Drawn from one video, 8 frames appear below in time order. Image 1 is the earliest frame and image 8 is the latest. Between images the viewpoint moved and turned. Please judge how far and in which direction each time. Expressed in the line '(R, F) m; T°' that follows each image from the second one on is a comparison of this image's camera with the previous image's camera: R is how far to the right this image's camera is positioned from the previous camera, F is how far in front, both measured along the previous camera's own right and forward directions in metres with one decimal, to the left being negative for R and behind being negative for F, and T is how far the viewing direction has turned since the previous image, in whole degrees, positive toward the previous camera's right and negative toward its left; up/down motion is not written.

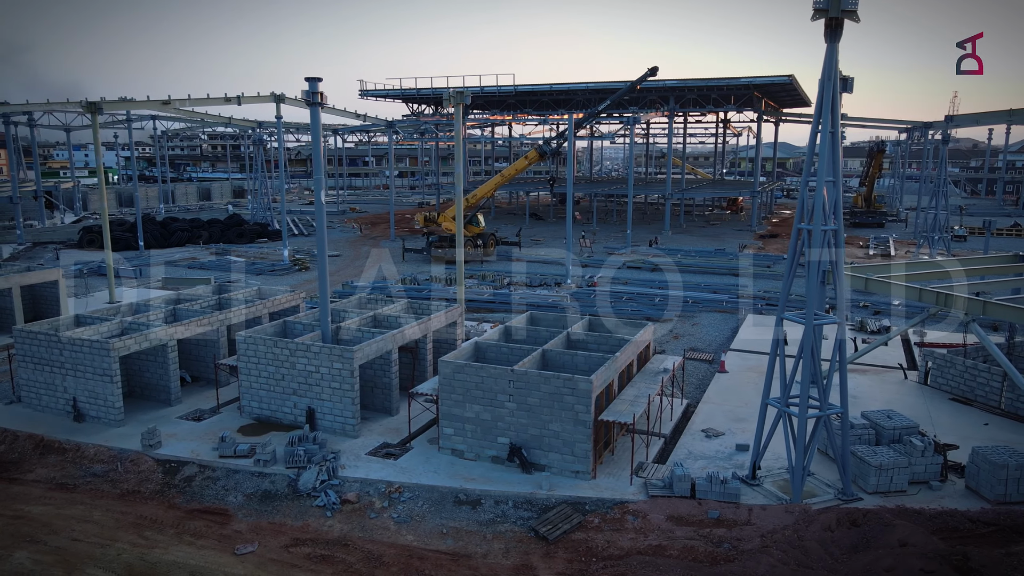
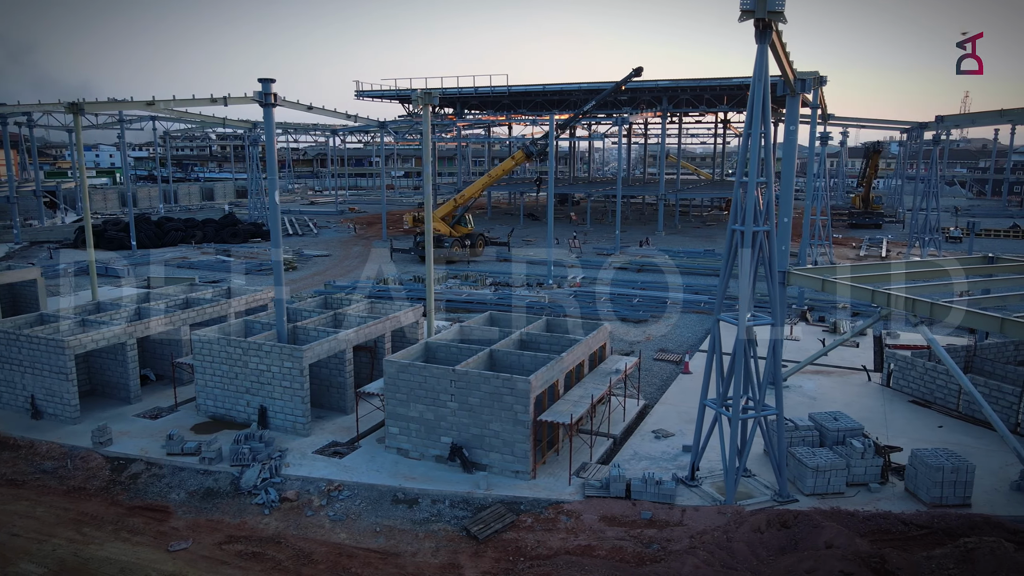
(+1.1, 0.0) m; -1°
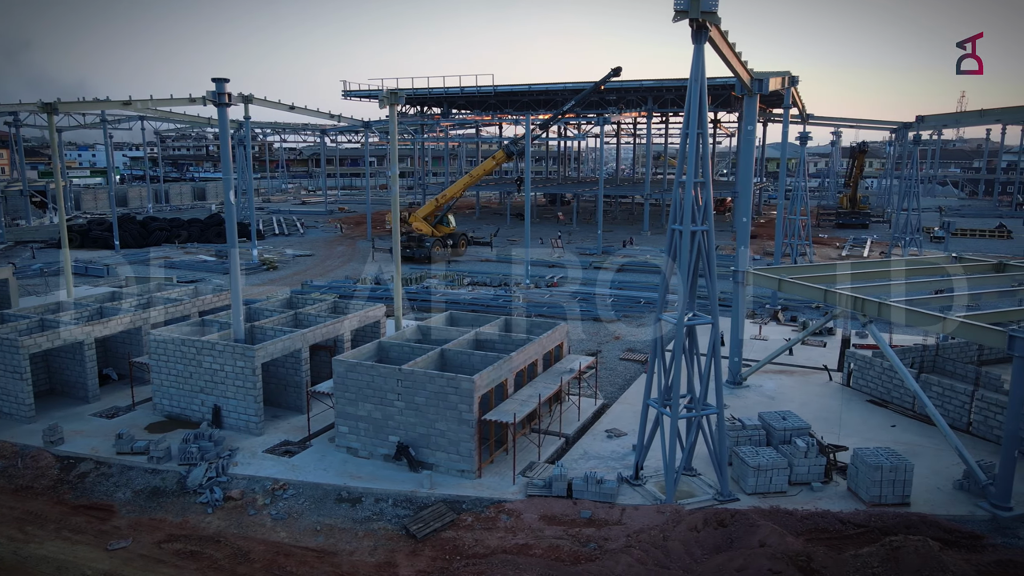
(+0.9, 0.0) m; 0°
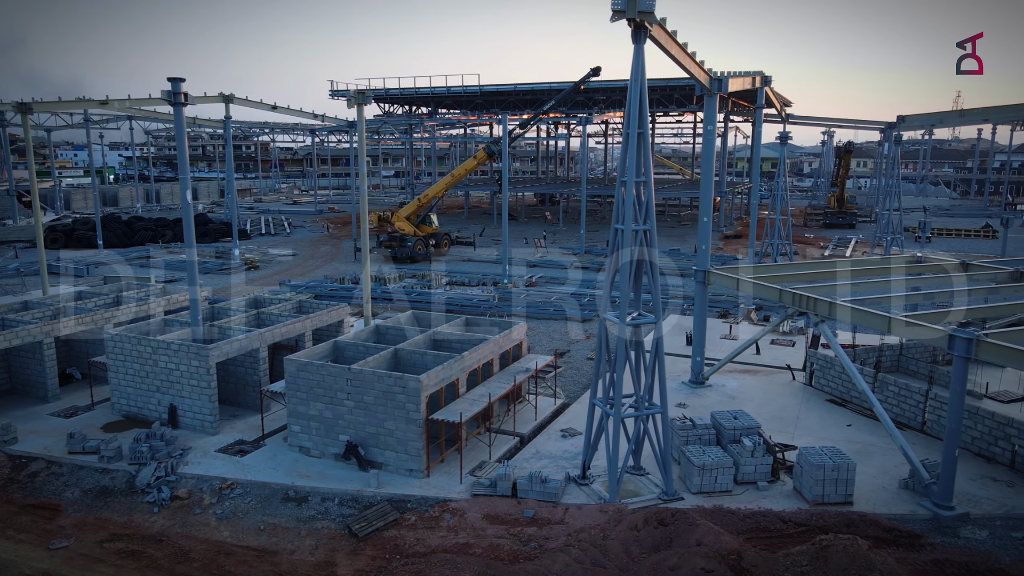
(+0.8, 0.0) m; 0°
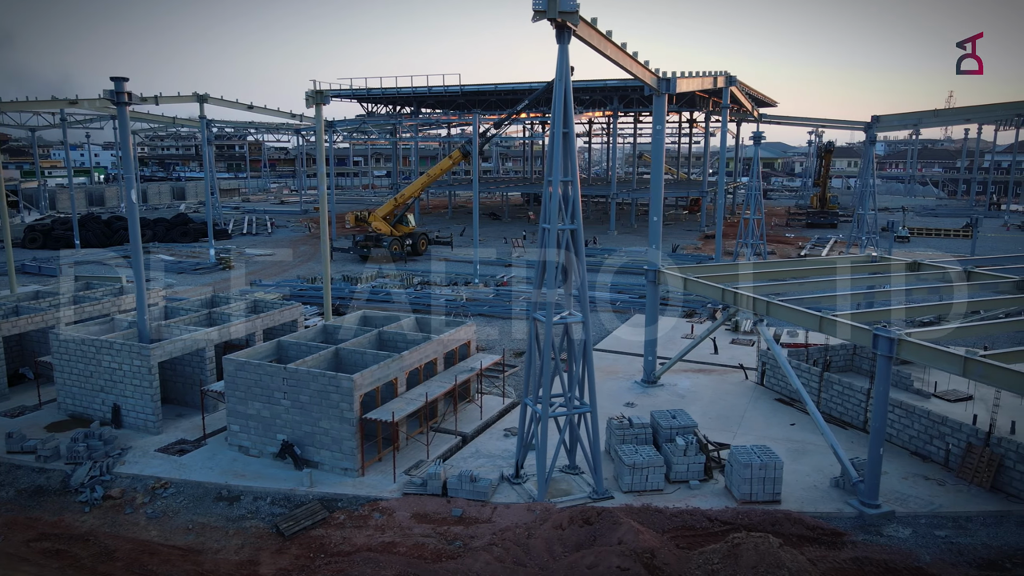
(+1.0, 0.0) m; 0°
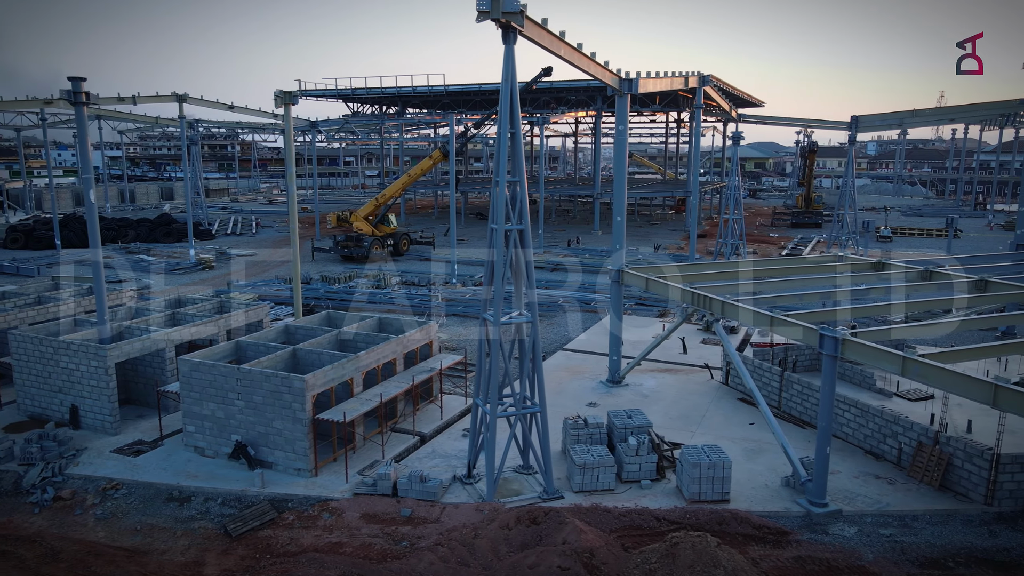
(+0.7, 0.0) m; 0°
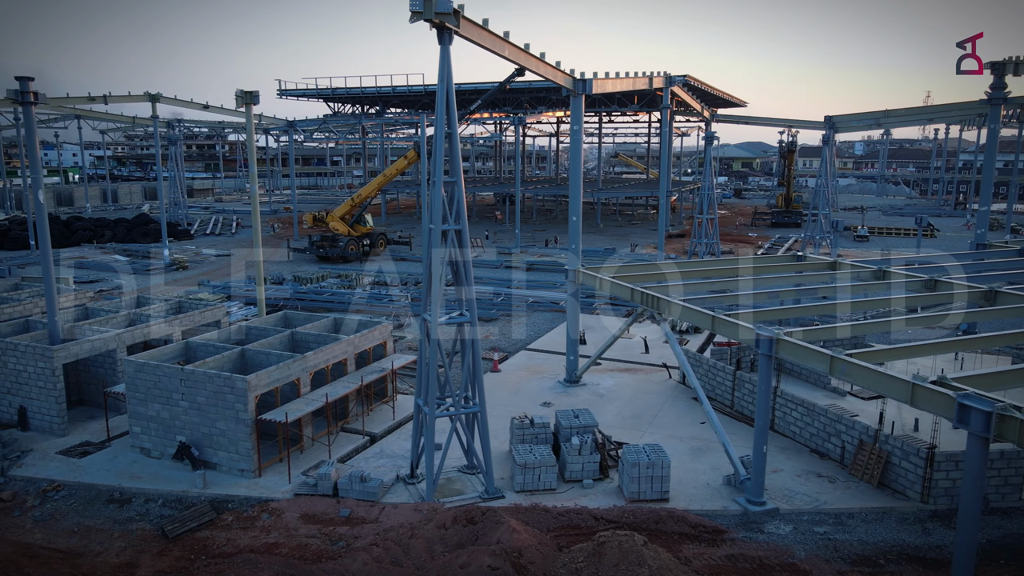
(+0.8, 0.0) m; +1°
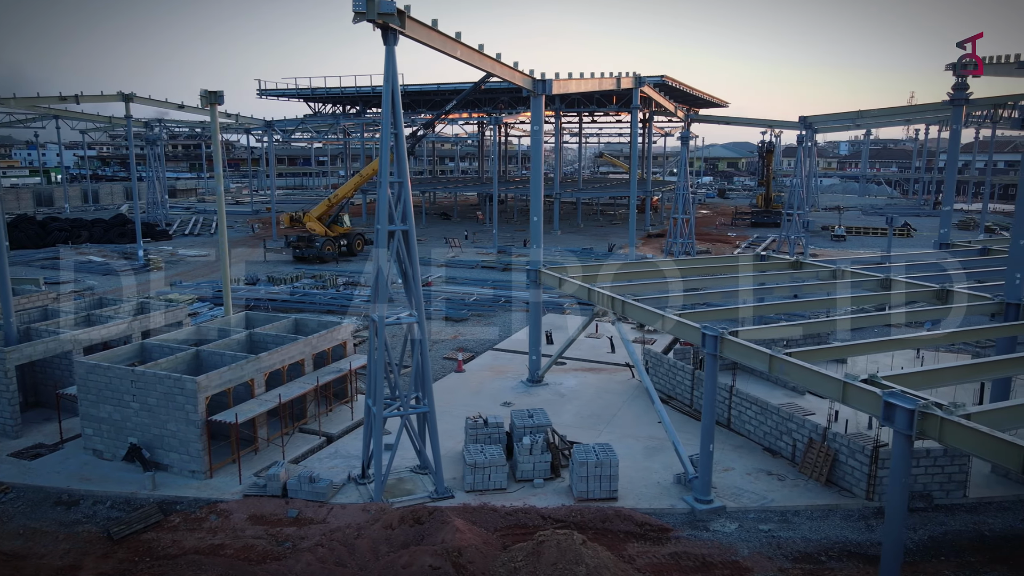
(+0.6, 0.0) m; +1°
